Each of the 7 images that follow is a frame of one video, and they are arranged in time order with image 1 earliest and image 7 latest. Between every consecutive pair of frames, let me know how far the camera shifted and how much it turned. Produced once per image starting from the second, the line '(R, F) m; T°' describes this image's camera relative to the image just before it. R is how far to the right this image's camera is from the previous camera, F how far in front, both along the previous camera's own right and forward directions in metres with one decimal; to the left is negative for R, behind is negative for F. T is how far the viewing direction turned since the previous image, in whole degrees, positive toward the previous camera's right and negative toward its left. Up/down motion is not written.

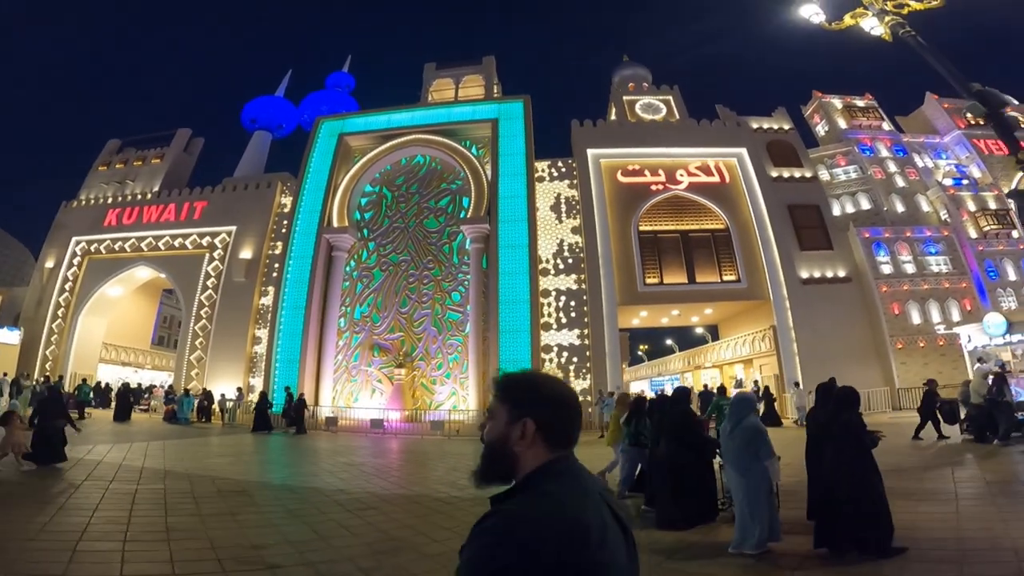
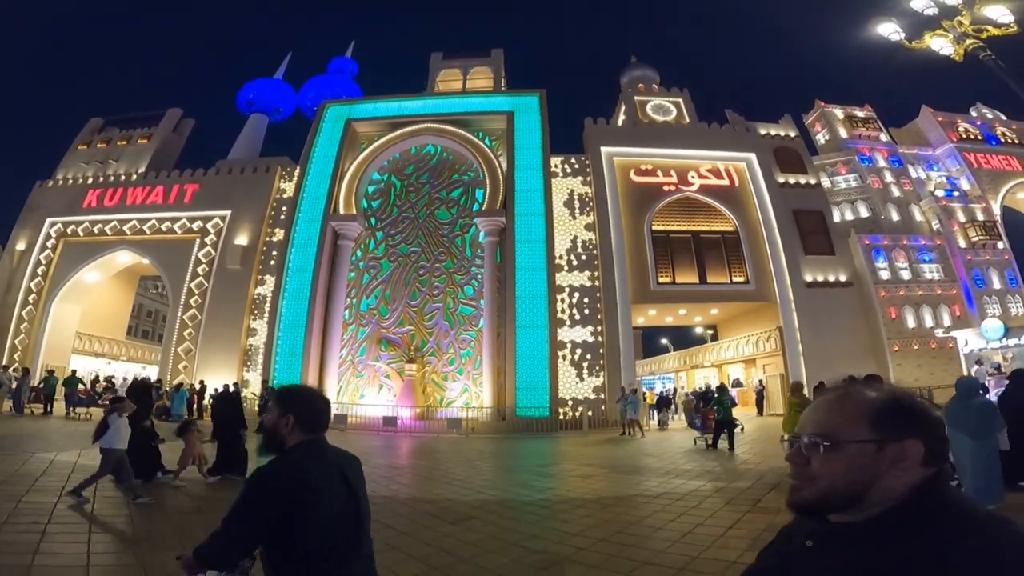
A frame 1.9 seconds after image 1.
(-1.6, +0.3) m; +5°
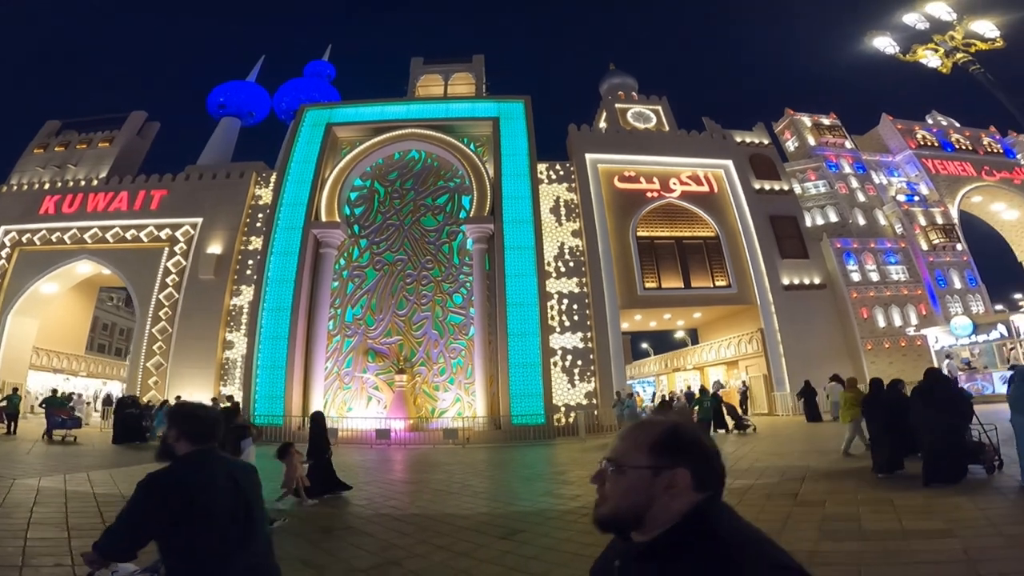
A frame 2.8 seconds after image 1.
(-0.8, +0.1) m; +4°
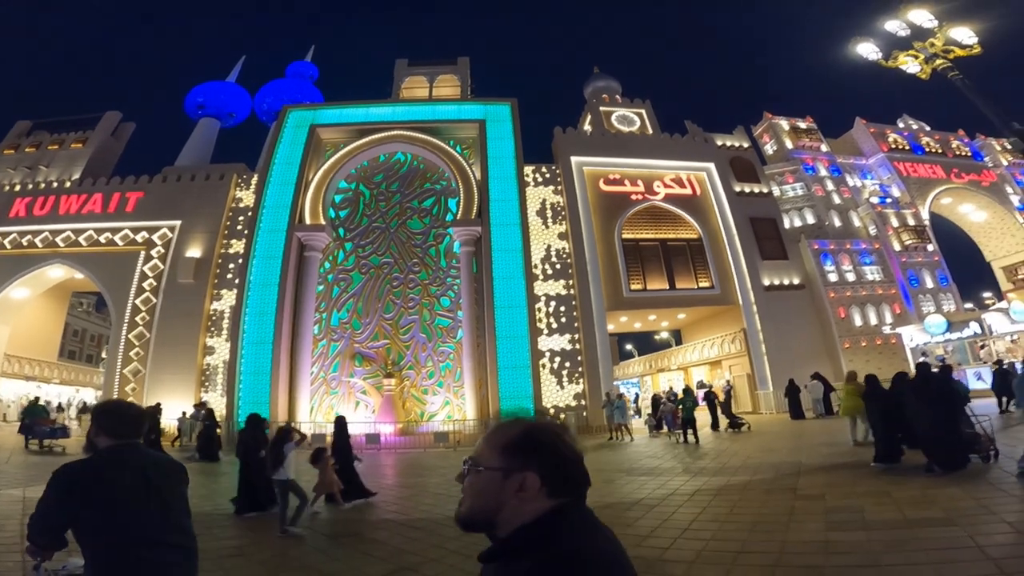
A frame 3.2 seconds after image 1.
(-0.3, 0.0) m; +2°
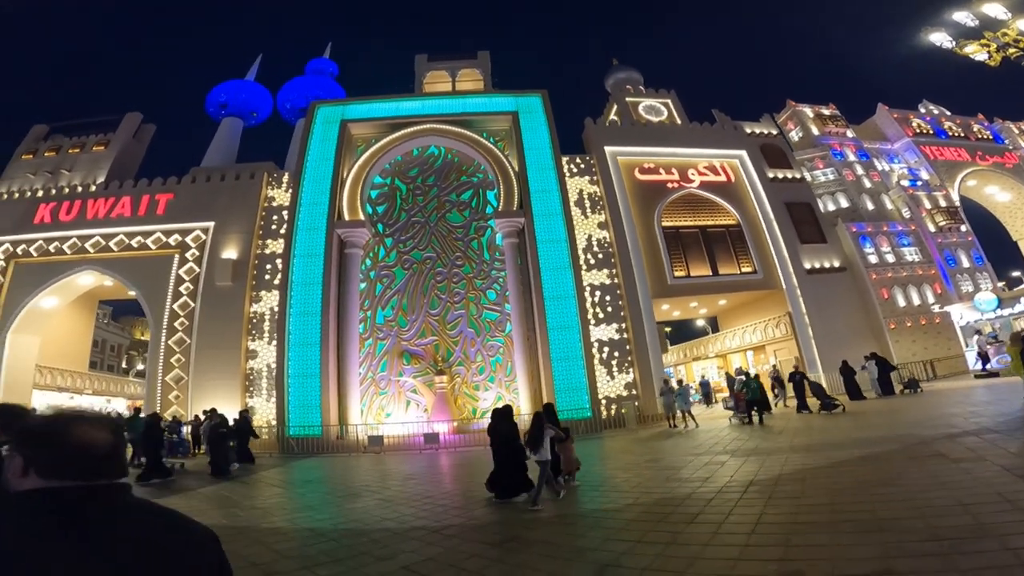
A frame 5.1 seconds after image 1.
(-1.7, +0.3) m; +1°
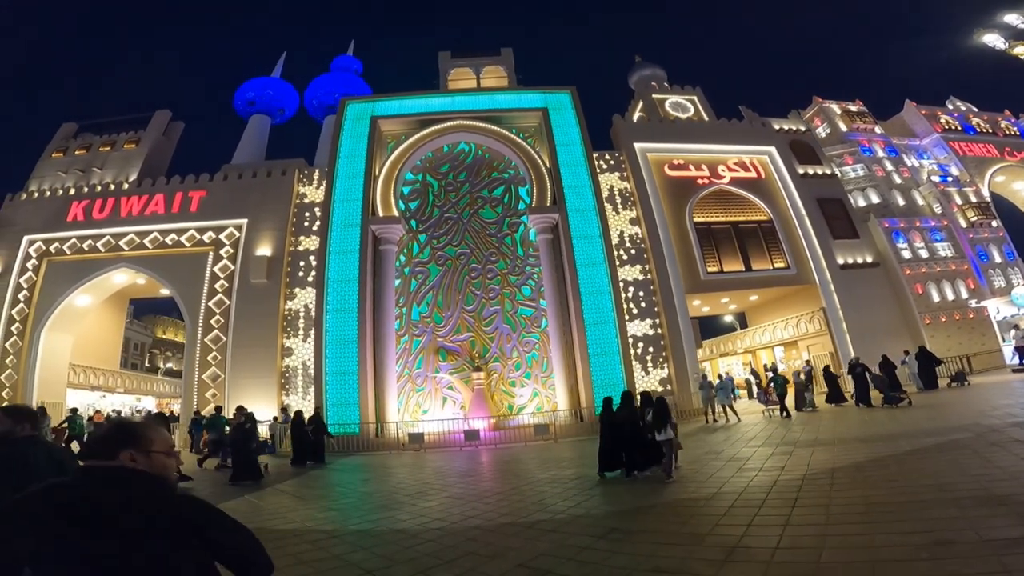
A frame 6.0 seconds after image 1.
(-1.0, +0.1) m; 0°
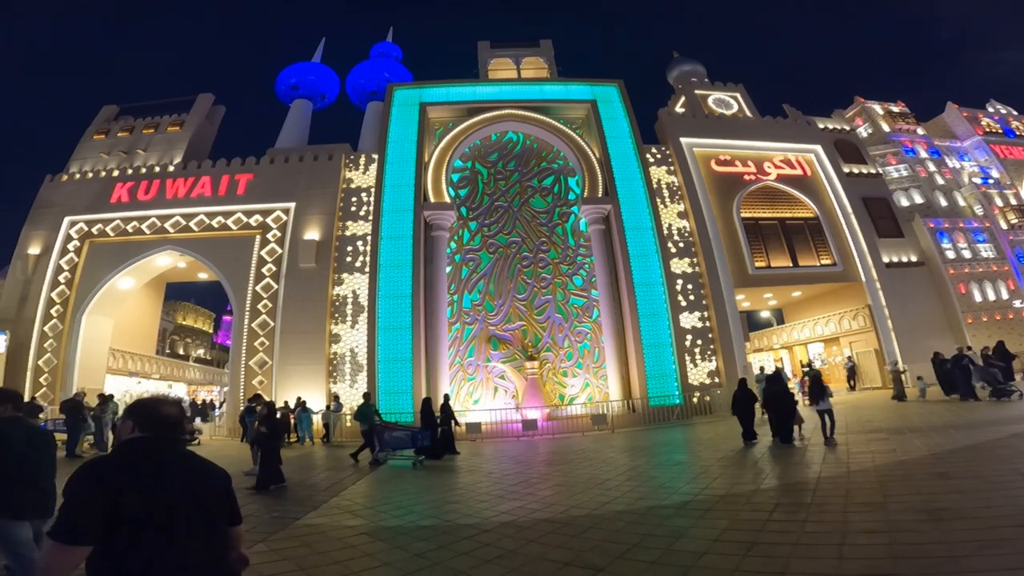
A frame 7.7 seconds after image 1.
(-1.7, +0.1) m; +1°
